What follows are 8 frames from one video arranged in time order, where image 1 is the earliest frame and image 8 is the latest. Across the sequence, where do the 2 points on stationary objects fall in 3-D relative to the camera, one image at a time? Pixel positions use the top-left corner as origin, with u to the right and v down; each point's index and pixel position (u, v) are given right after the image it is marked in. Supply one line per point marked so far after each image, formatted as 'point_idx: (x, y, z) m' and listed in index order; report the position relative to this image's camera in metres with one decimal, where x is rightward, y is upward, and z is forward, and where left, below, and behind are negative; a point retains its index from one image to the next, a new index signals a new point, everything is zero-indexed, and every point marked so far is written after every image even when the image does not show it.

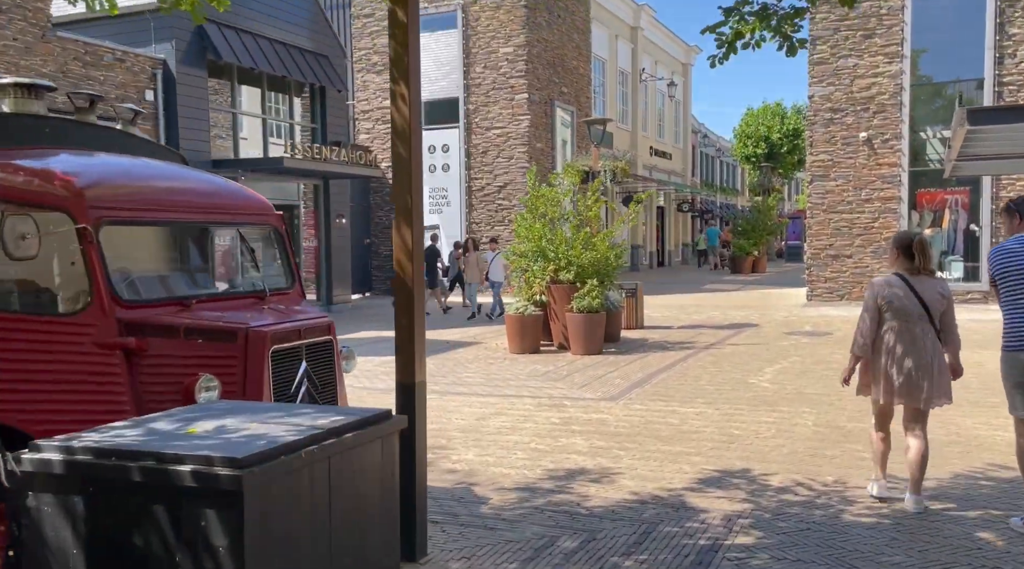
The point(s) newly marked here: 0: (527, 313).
0: (+0.2, -0.4, +12.4) m
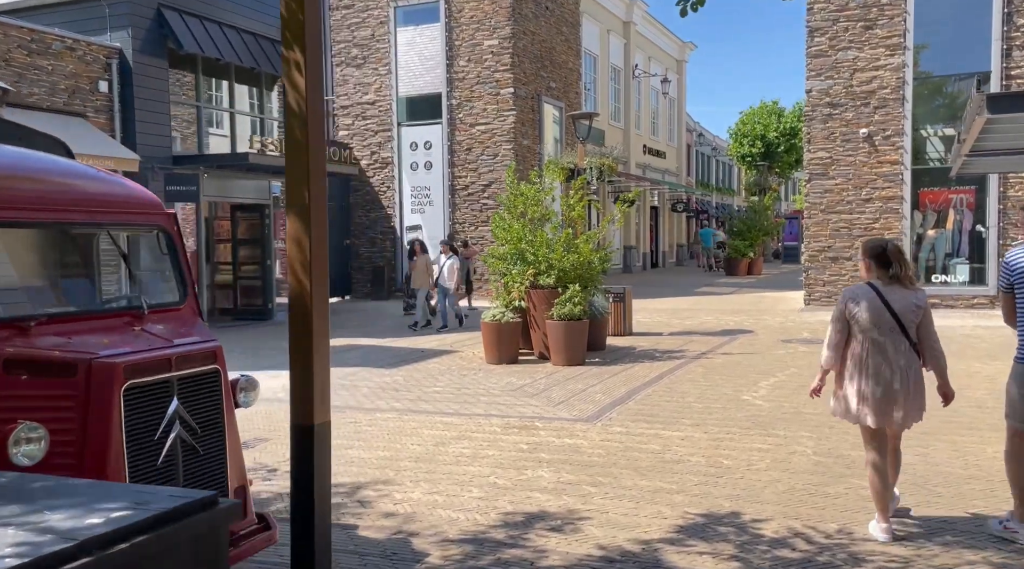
0: (-0.1, -0.4, +11.6) m
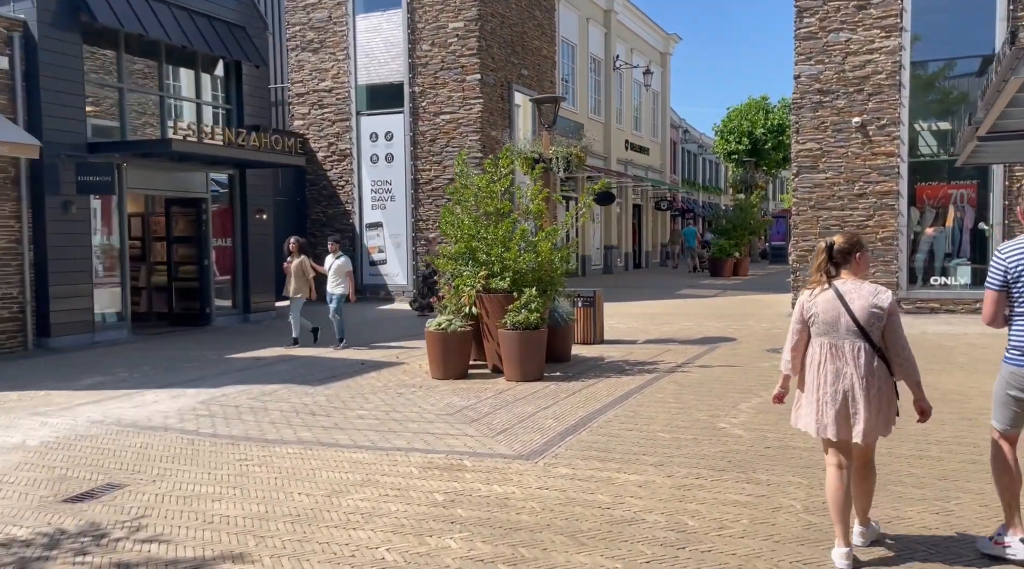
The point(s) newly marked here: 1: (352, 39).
0: (-0.6, -0.5, +10.1) m
1: (-3.2, +4.9, +19.5) m
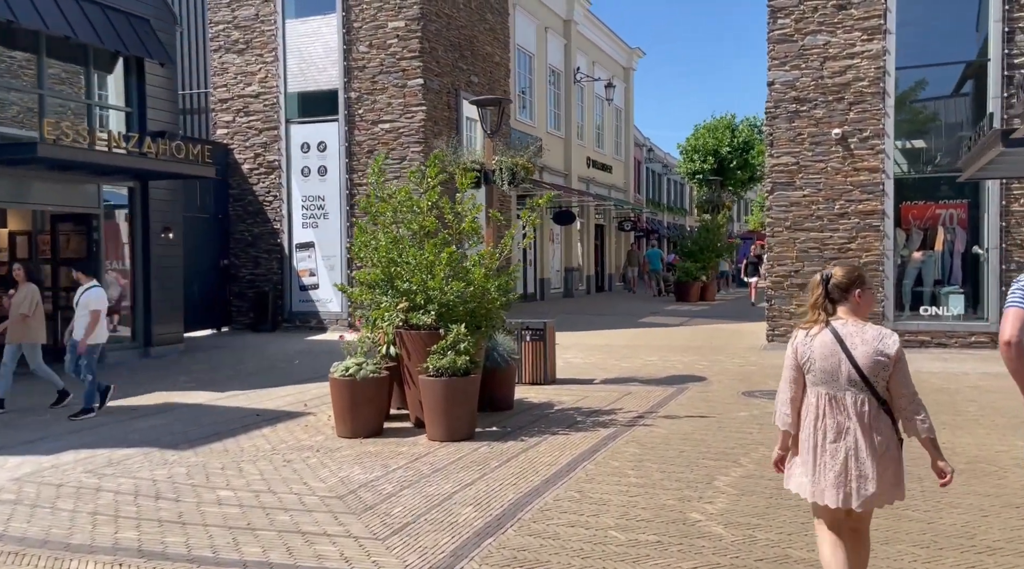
0: (-1.3, -0.8, +8.3) m
1: (-4.2, +4.4, +17.6) m
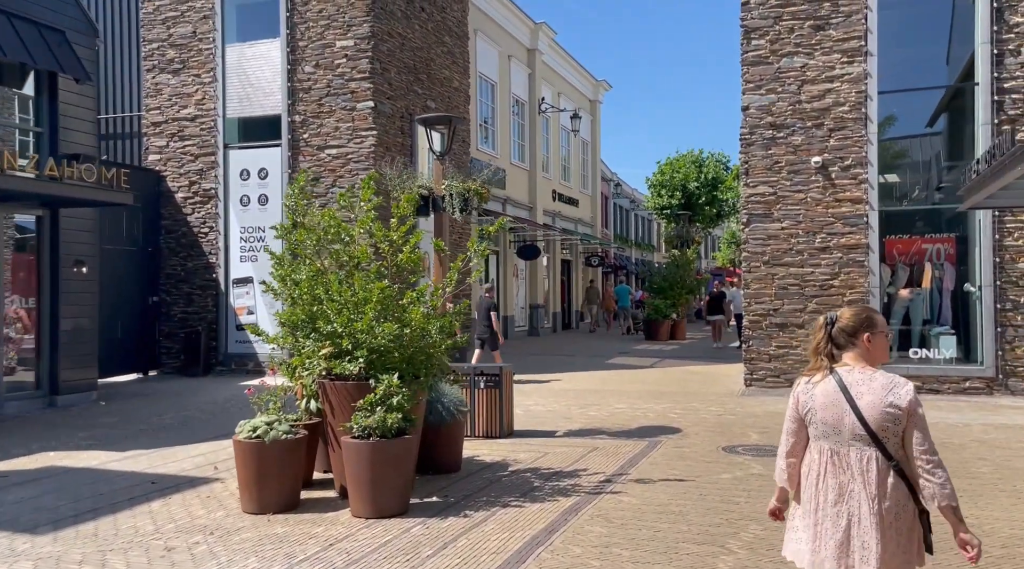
0: (-1.7, -1.1, +6.9) m
1: (-4.9, +3.7, +16.3) m
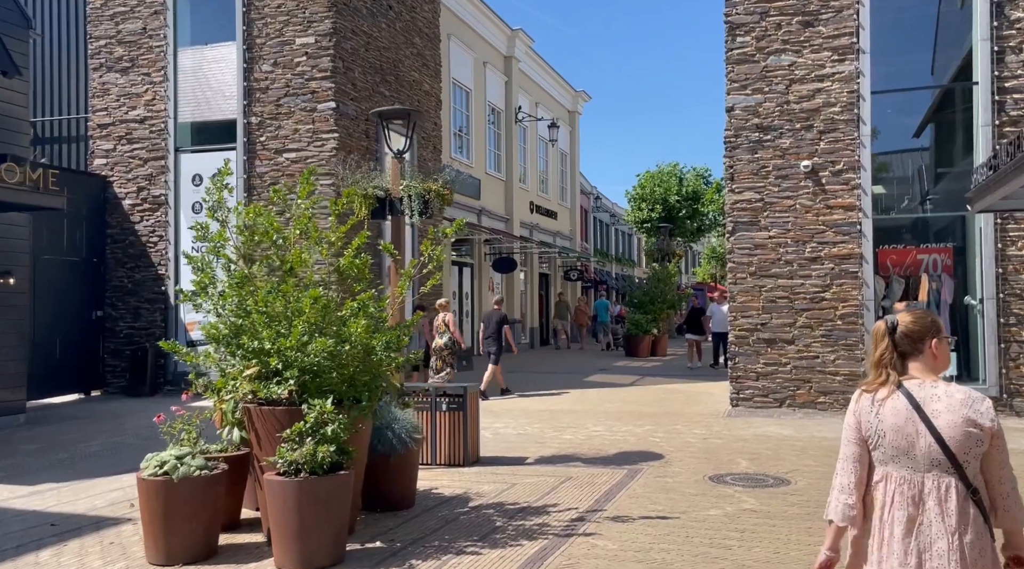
0: (-1.9, -1.1, +5.8) m
1: (-5.3, +3.5, +15.3) m
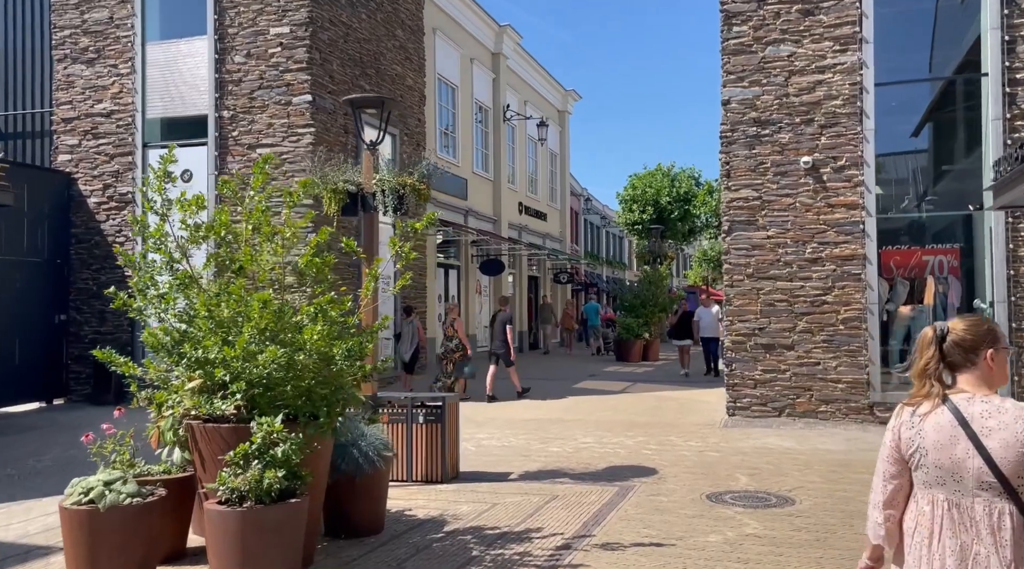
0: (-2.1, -1.1, +5.1) m
1: (-5.5, +3.5, +14.5) m
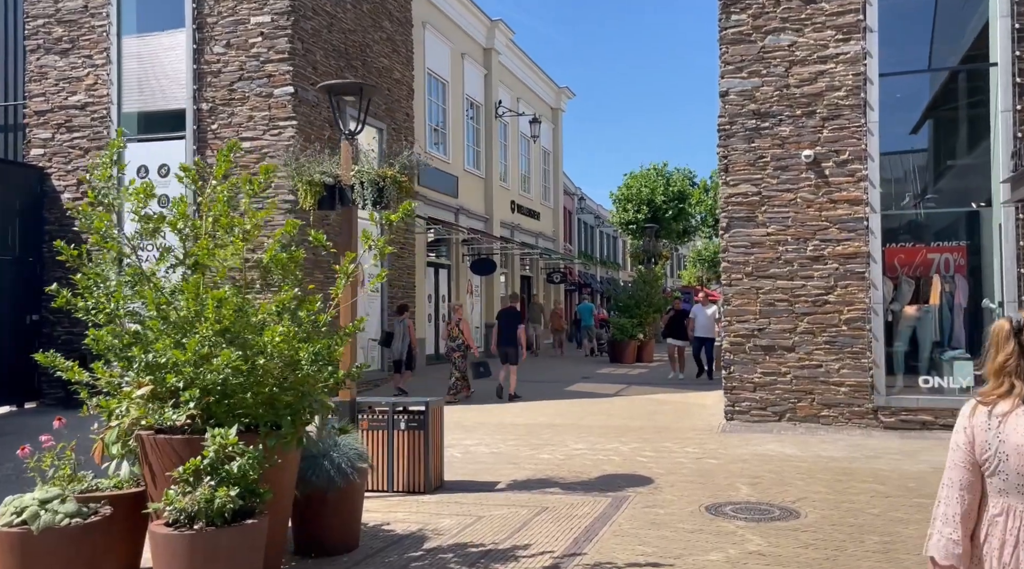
0: (-2.2, -1.1, +4.6) m
1: (-5.7, +3.5, +14.0) m
